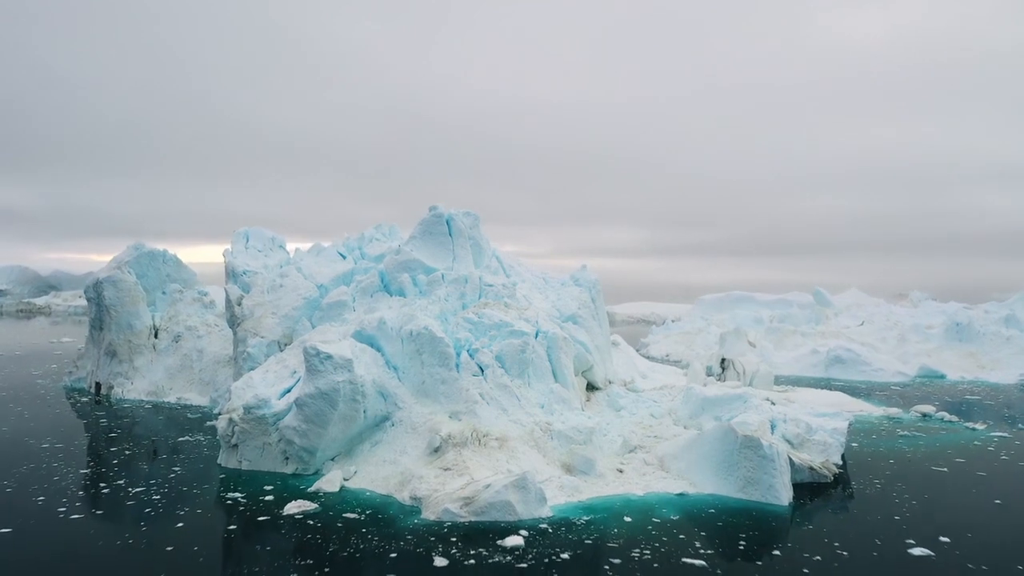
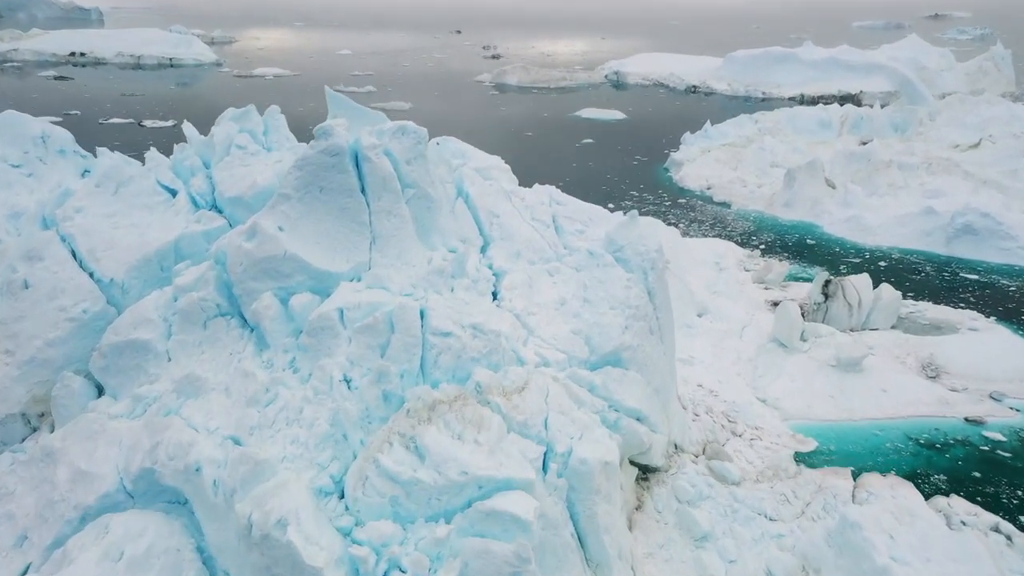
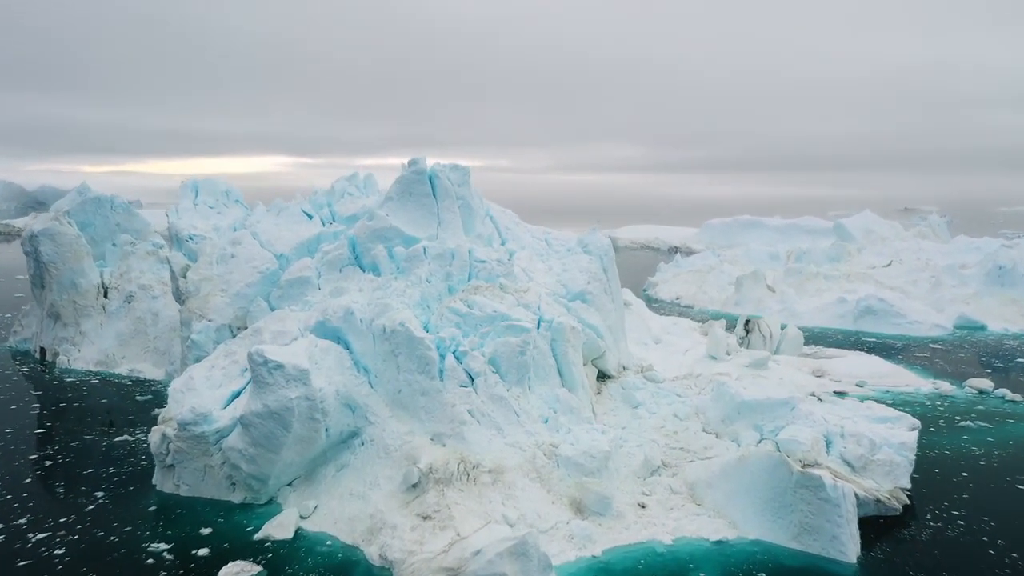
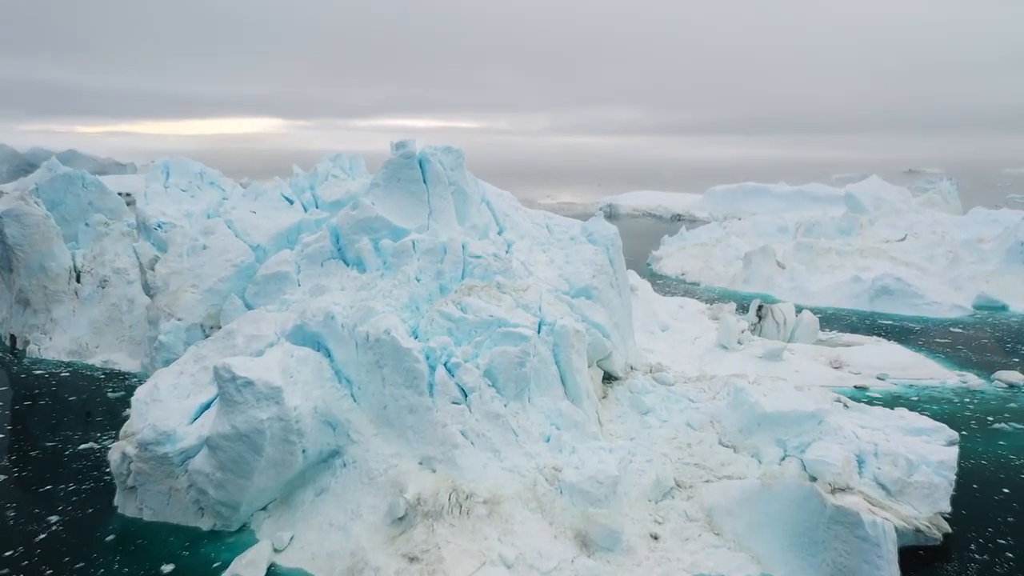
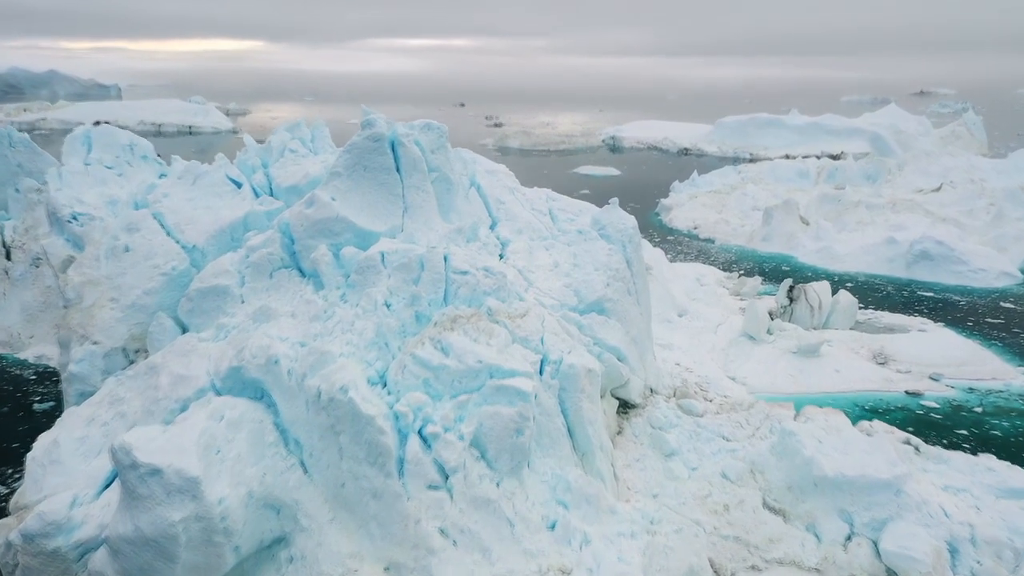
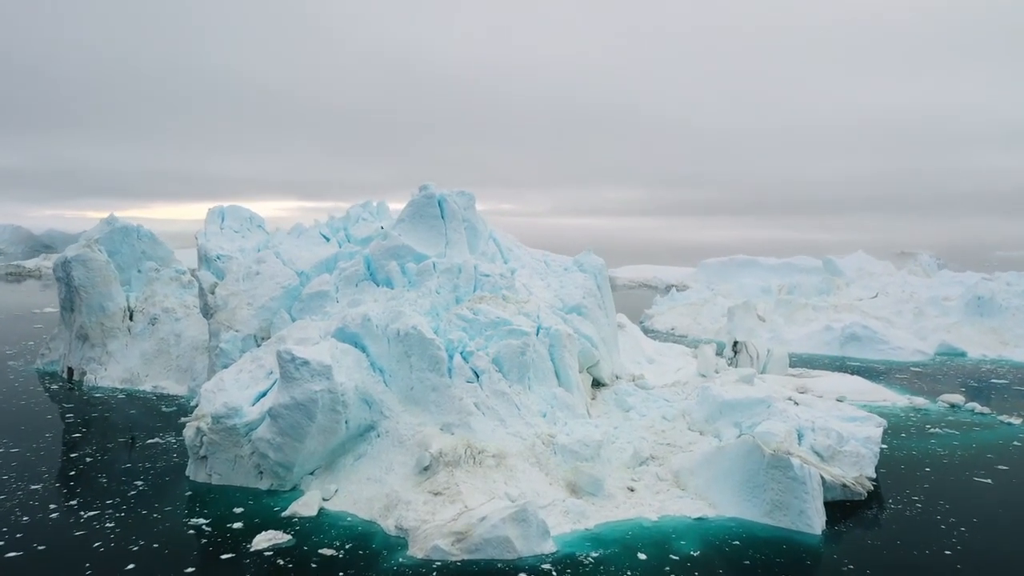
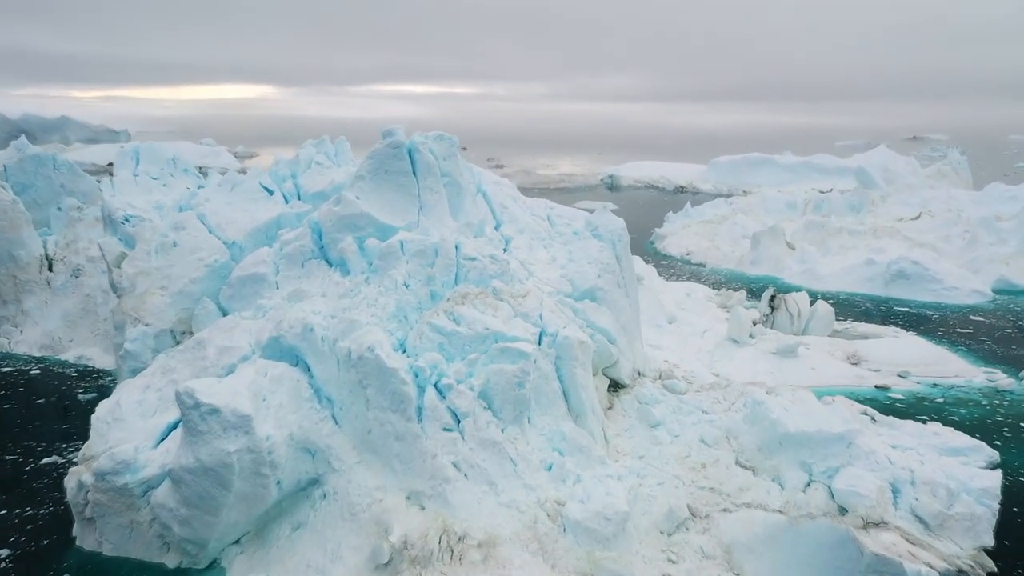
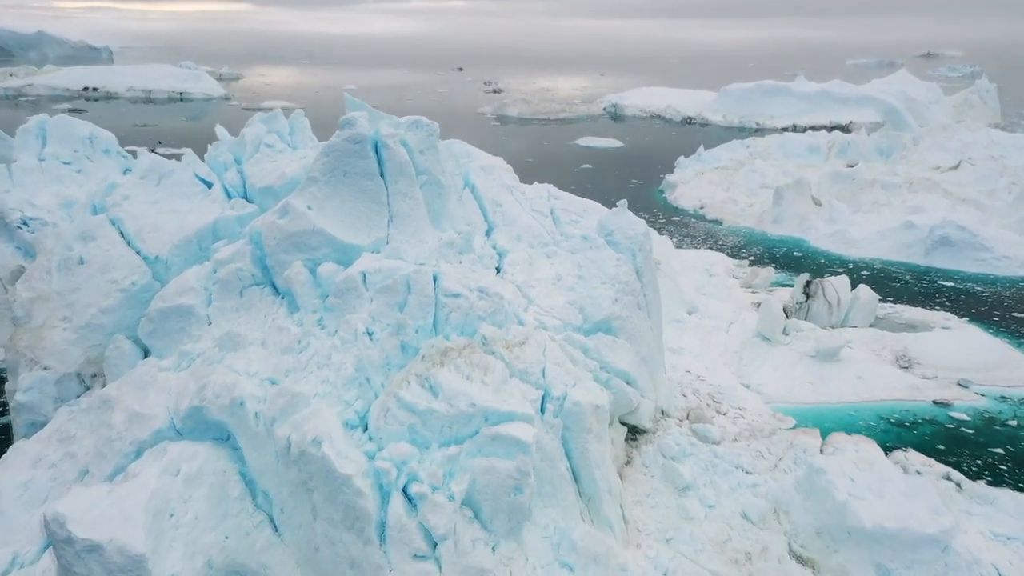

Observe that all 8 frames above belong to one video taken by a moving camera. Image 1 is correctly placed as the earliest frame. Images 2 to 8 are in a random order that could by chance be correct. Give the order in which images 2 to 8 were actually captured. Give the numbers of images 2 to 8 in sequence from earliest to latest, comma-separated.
6, 3, 4, 7, 5, 8, 2
